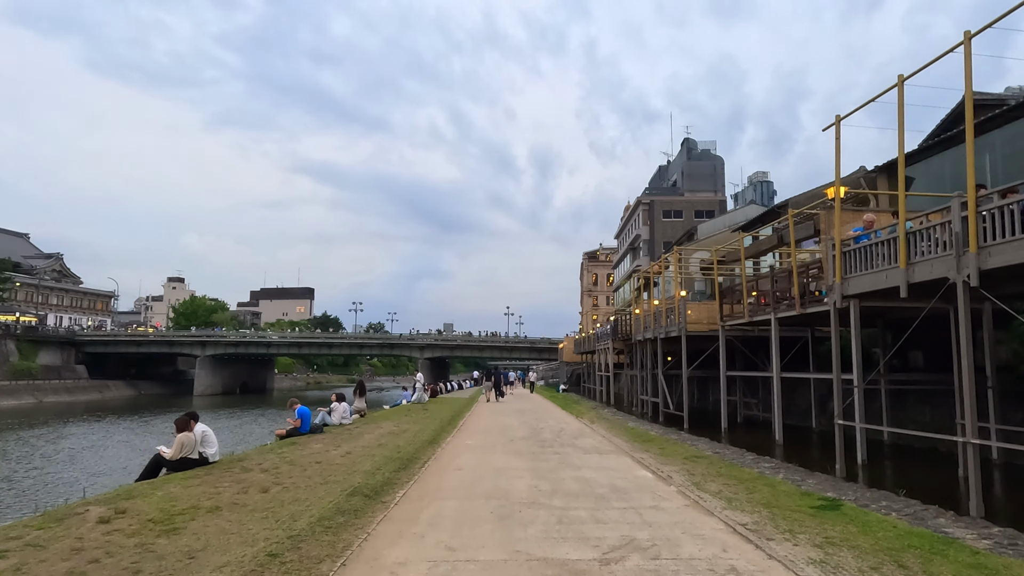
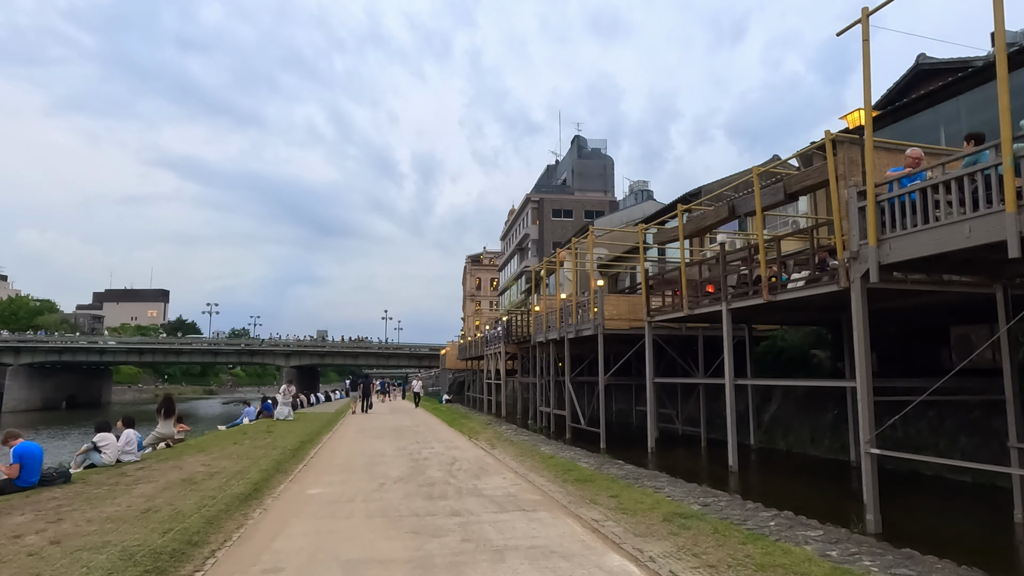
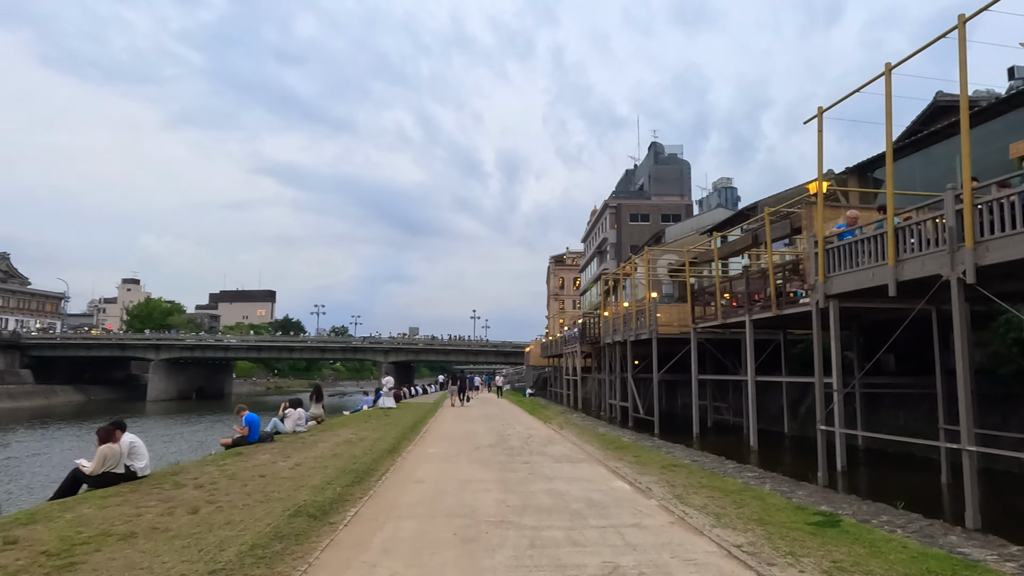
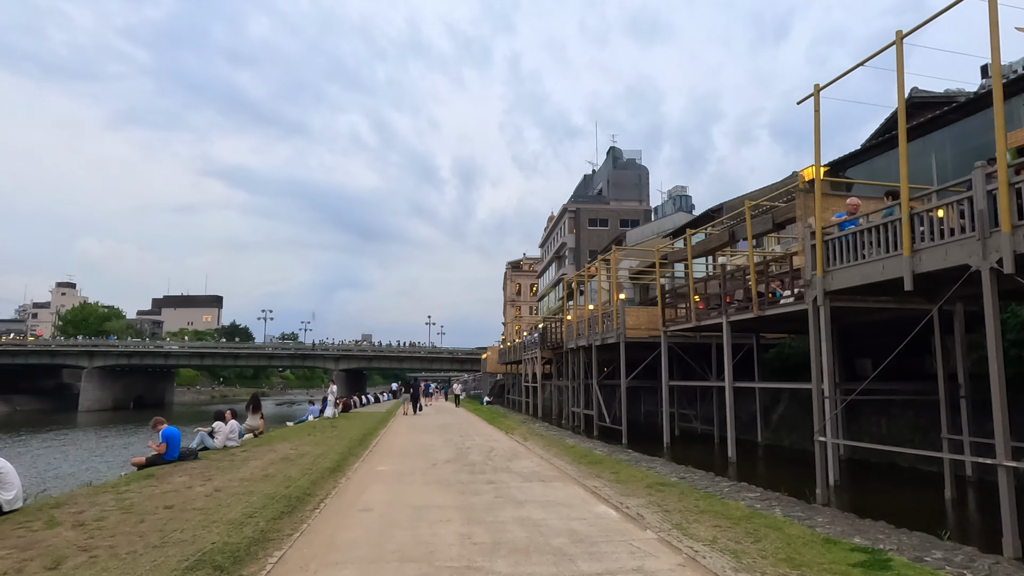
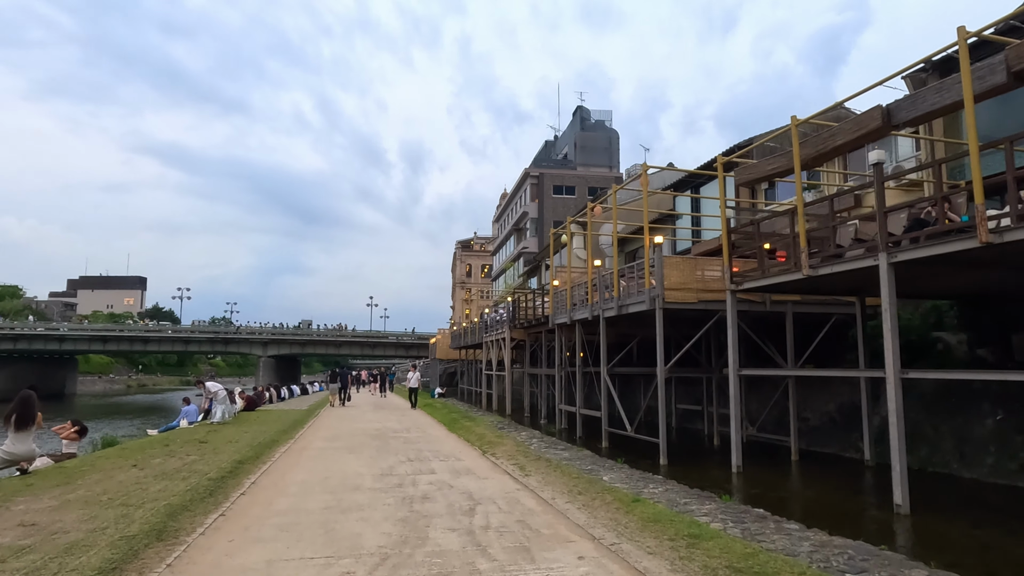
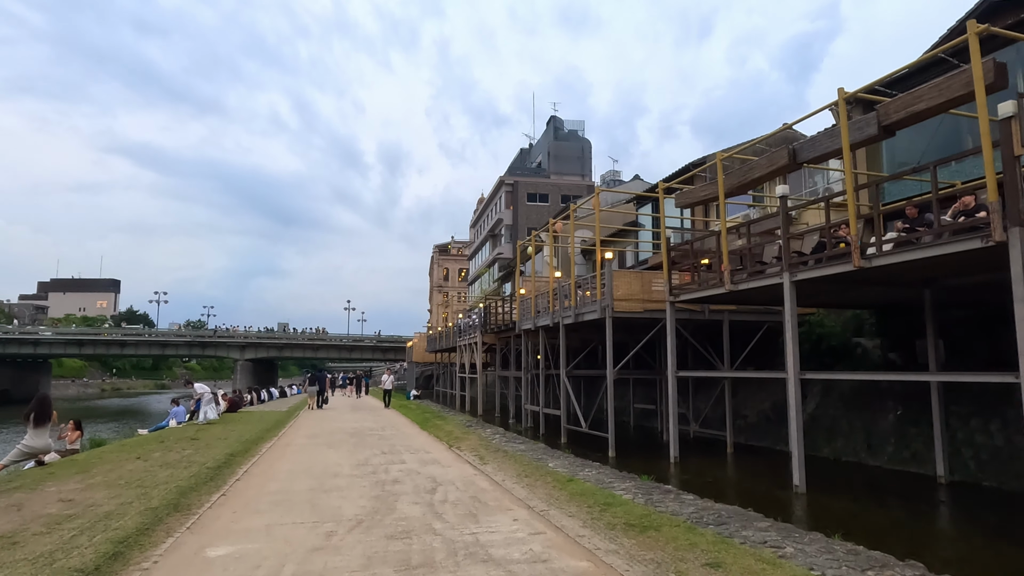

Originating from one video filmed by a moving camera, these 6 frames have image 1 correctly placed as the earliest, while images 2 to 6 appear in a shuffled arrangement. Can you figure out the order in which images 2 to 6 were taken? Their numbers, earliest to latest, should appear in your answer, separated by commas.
3, 4, 2, 6, 5
